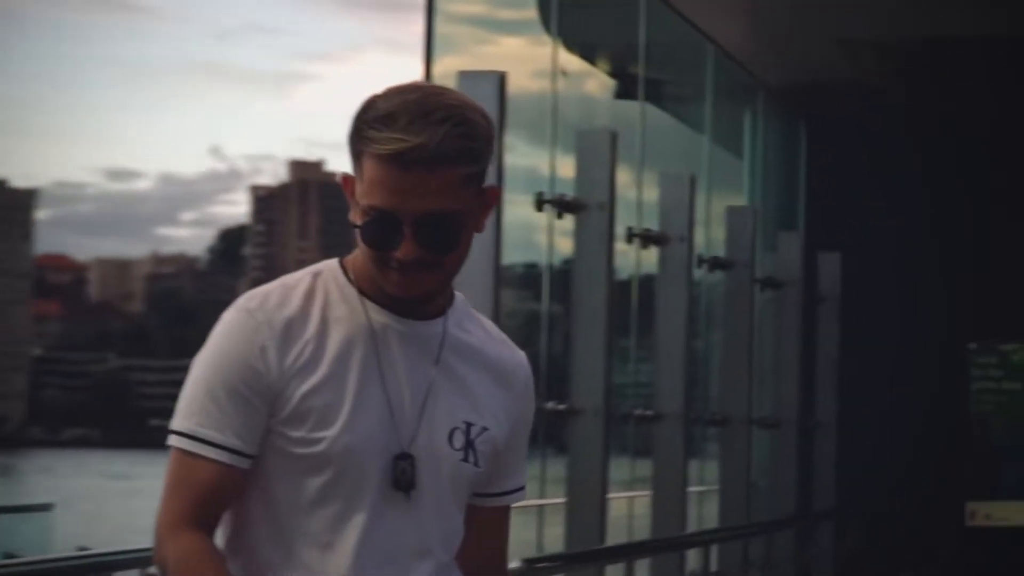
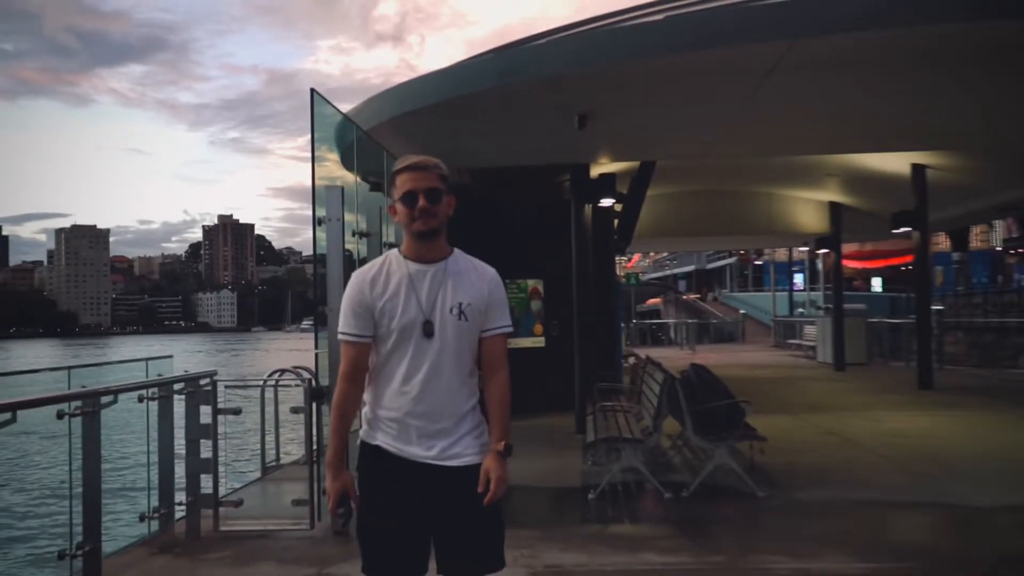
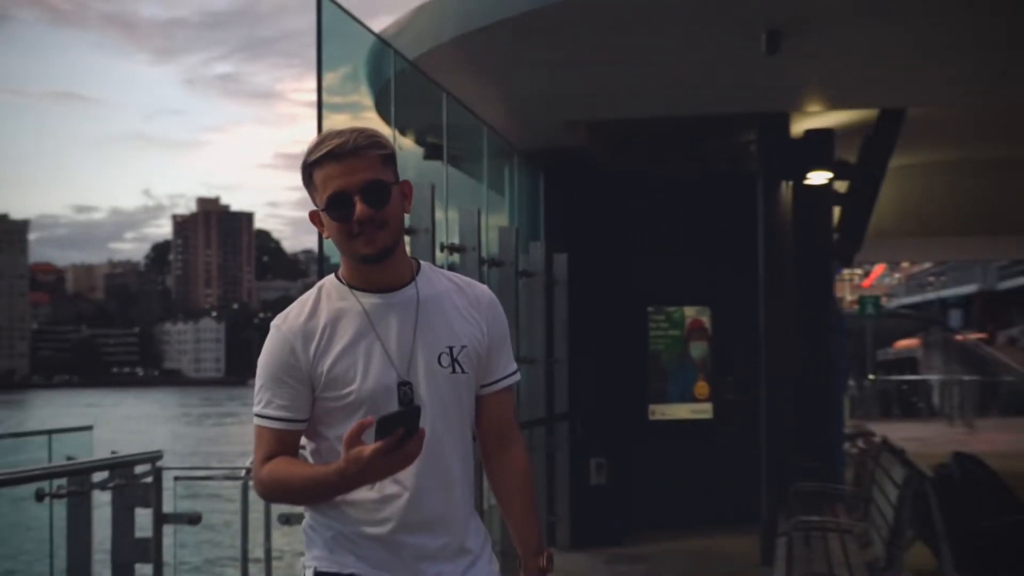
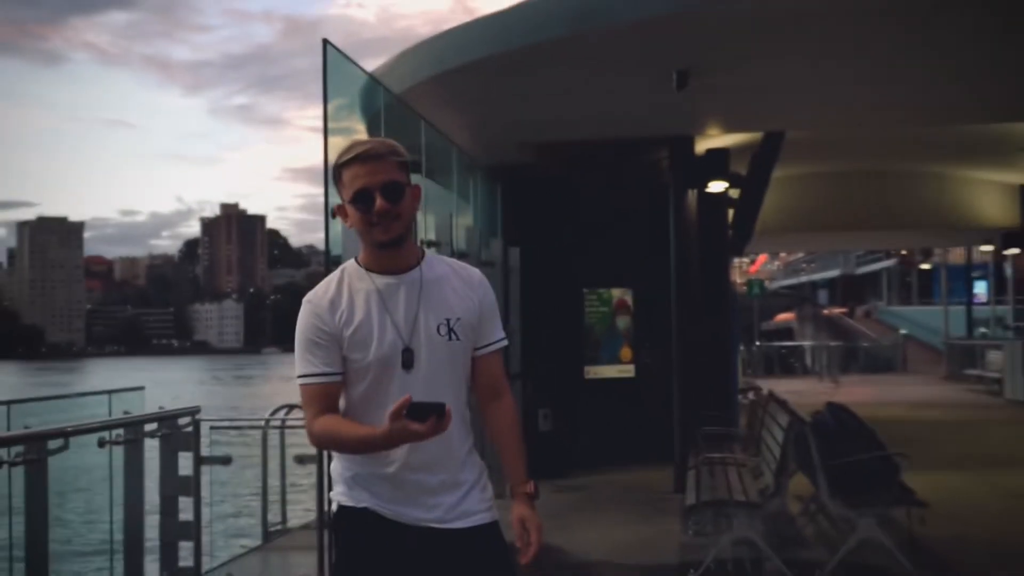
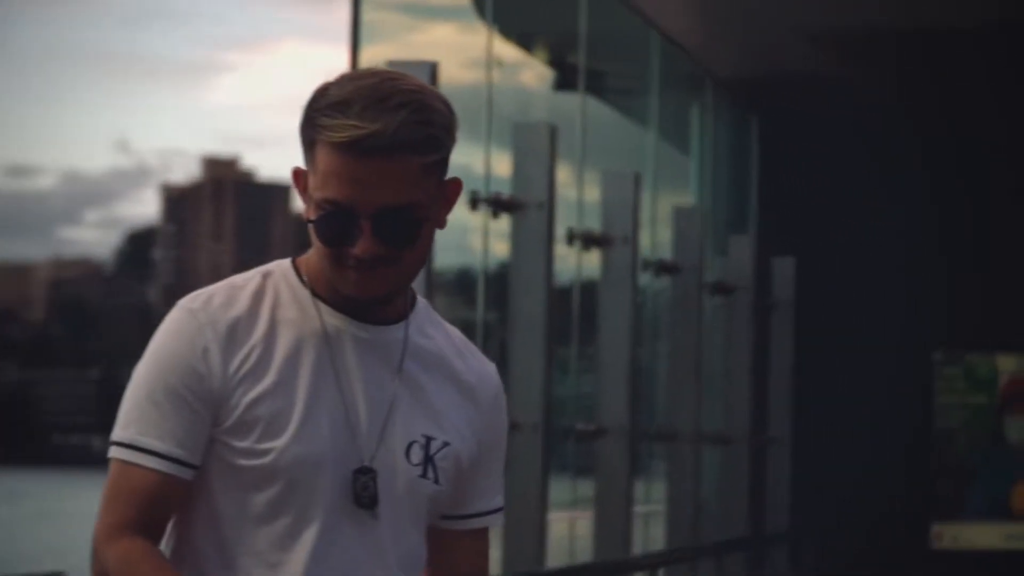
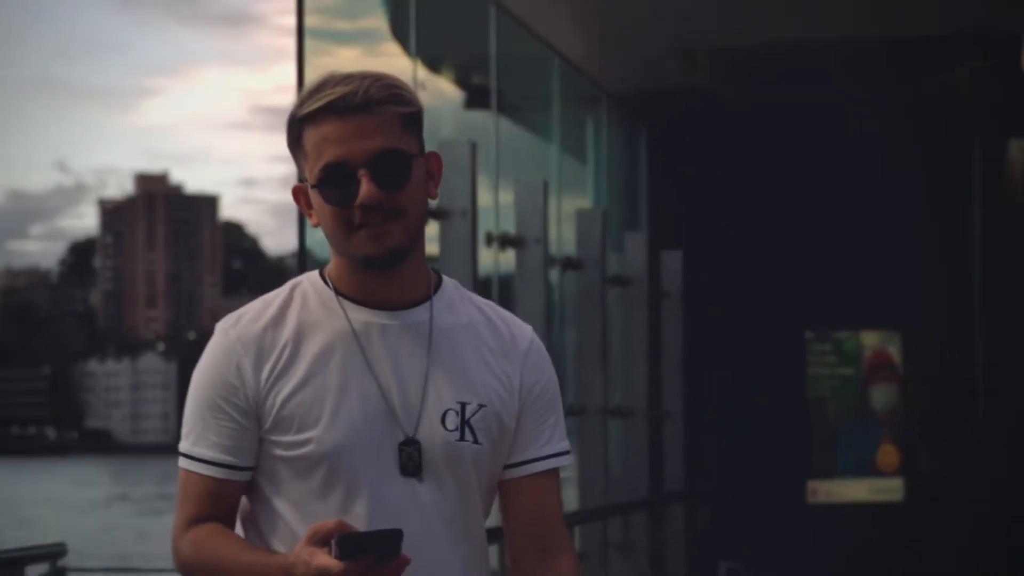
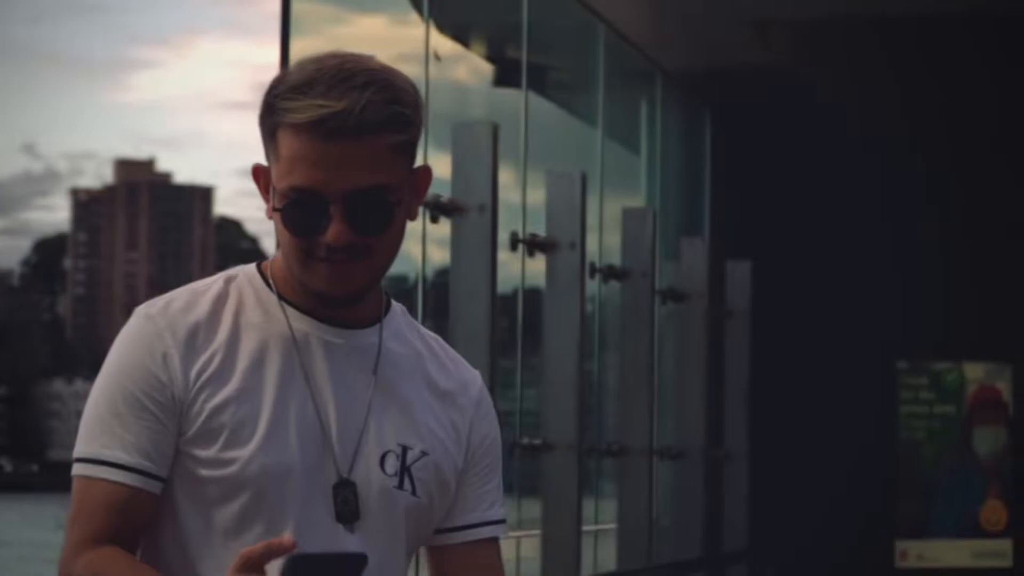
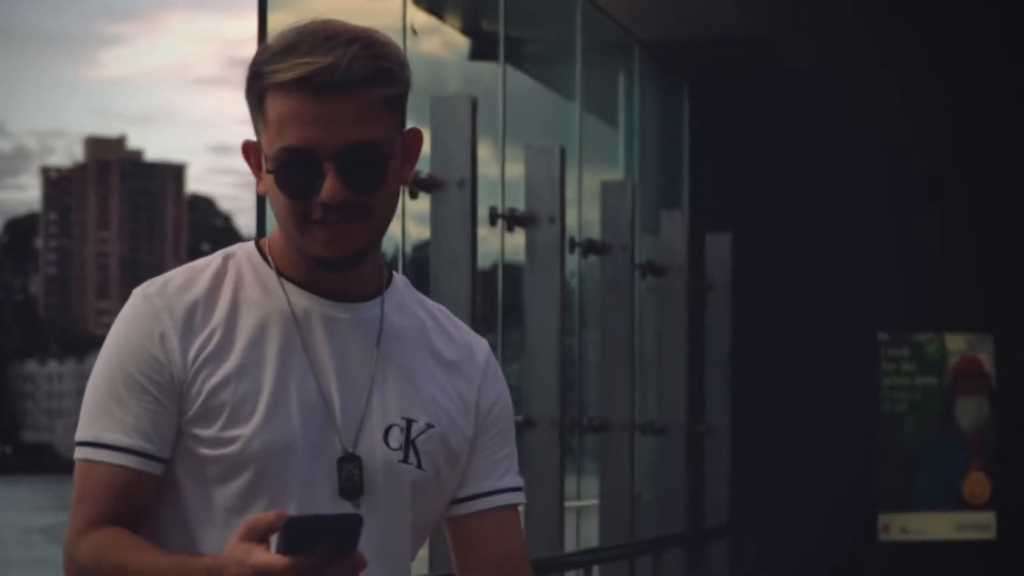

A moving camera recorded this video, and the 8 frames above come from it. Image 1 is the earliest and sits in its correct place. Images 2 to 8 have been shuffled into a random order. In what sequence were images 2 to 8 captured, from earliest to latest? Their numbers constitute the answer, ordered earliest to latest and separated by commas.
5, 7, 8, 6, 3, 4, 2
